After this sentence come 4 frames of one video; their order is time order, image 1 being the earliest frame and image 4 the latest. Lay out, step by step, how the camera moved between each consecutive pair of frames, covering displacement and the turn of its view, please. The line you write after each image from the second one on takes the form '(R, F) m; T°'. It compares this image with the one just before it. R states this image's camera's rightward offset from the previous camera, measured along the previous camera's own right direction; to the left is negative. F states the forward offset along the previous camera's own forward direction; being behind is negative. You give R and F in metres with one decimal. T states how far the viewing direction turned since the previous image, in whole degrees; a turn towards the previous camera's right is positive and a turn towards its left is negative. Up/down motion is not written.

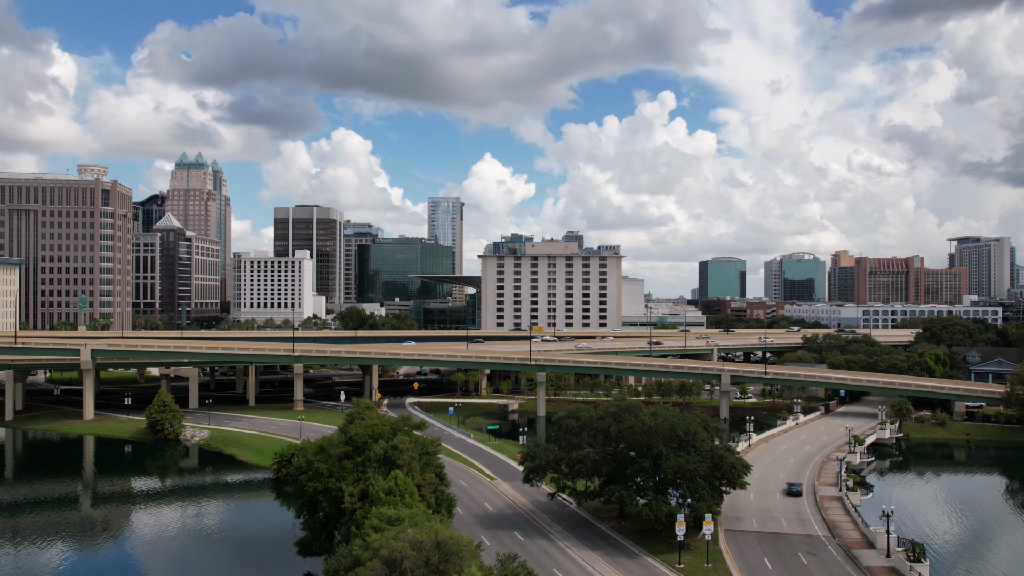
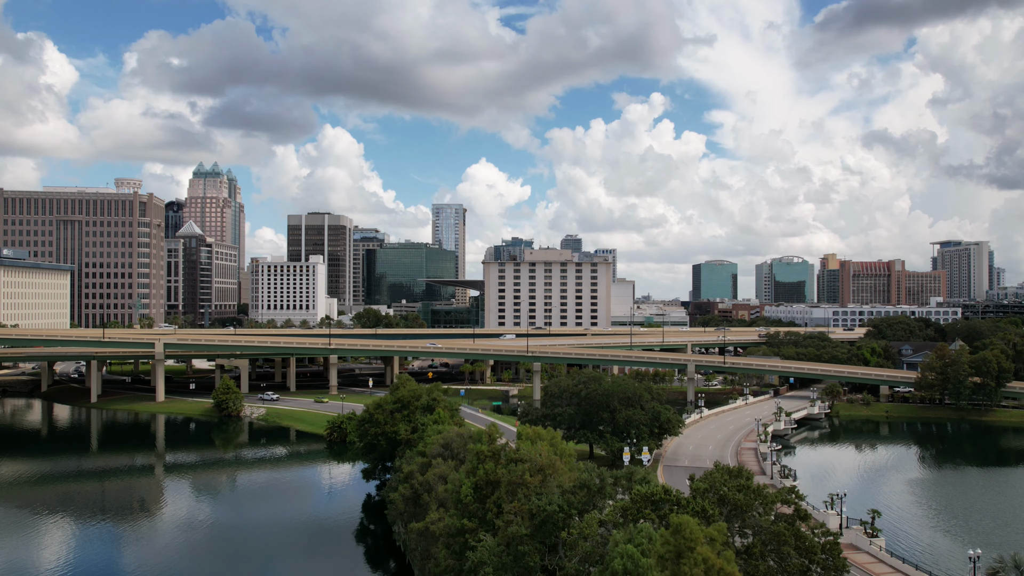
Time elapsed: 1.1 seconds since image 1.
(0.0, -15.5) m; 0°
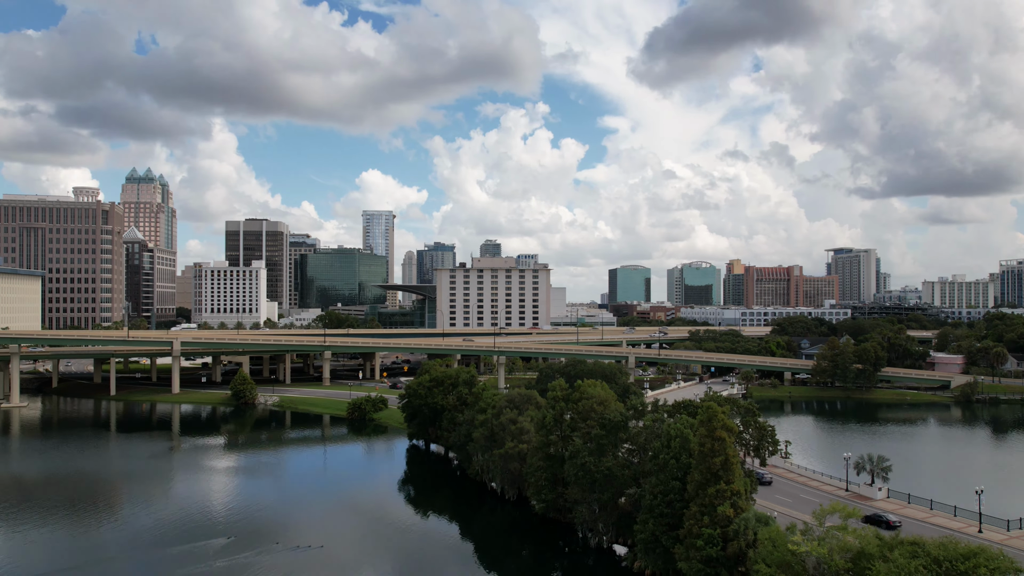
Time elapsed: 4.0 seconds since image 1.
(-7.8, -16.2) m; +6°
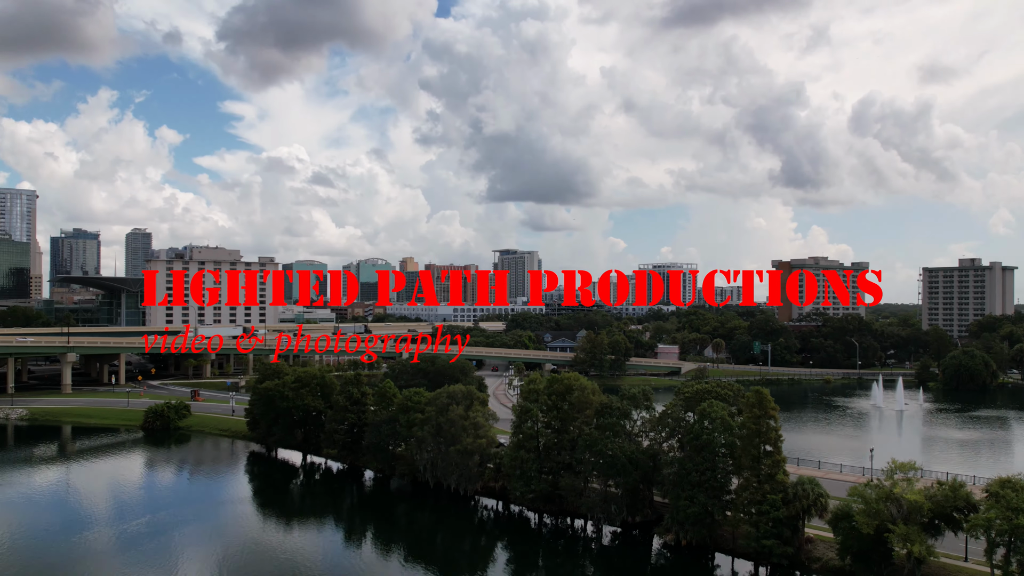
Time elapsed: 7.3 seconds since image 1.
(-17.2, +2.7) m; +24°
